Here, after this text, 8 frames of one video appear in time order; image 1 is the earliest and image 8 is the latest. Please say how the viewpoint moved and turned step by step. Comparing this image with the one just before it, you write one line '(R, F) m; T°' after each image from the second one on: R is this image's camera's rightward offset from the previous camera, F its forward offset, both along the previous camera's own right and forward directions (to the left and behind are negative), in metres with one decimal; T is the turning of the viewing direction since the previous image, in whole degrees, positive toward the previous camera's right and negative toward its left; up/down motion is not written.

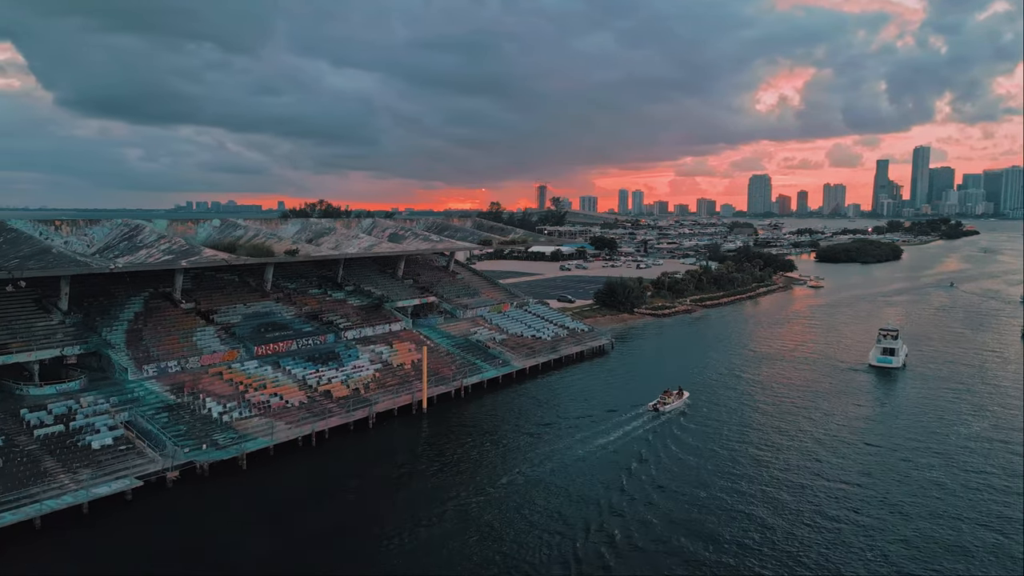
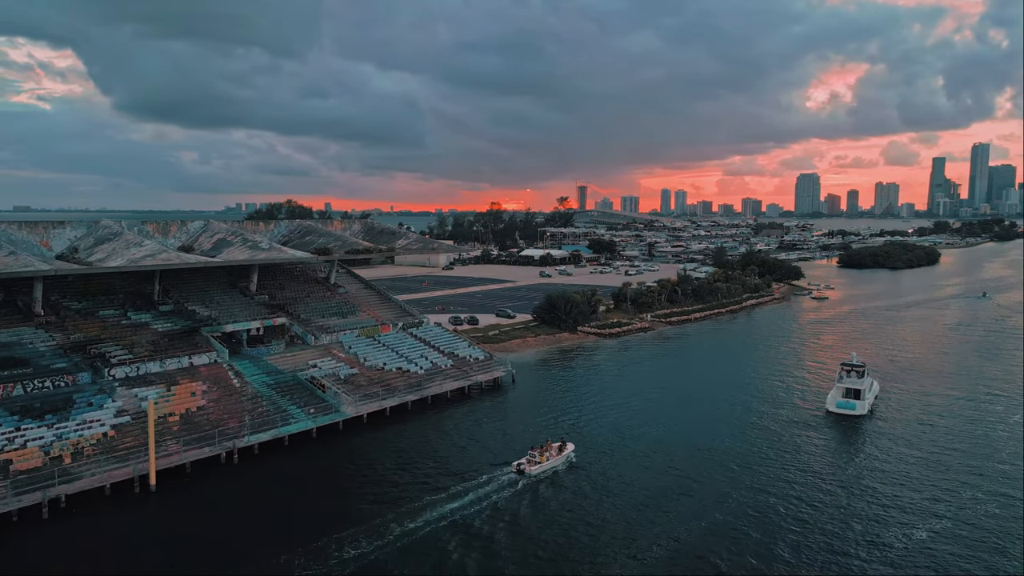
(+9.0, +9.7) m; -3°
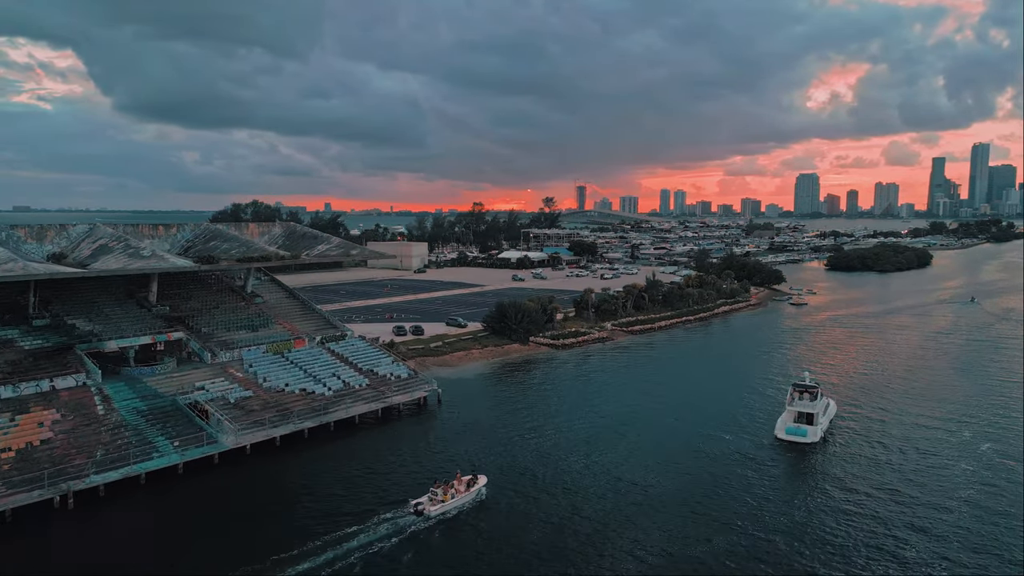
(+3.7, +3.7) m; 0°
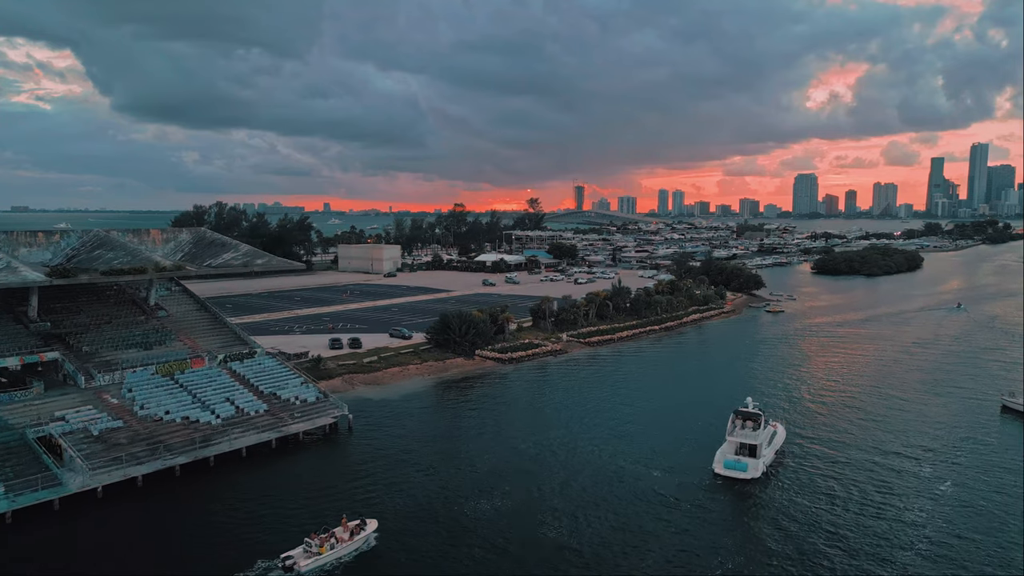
(+3.6, +3.6) m; 0°
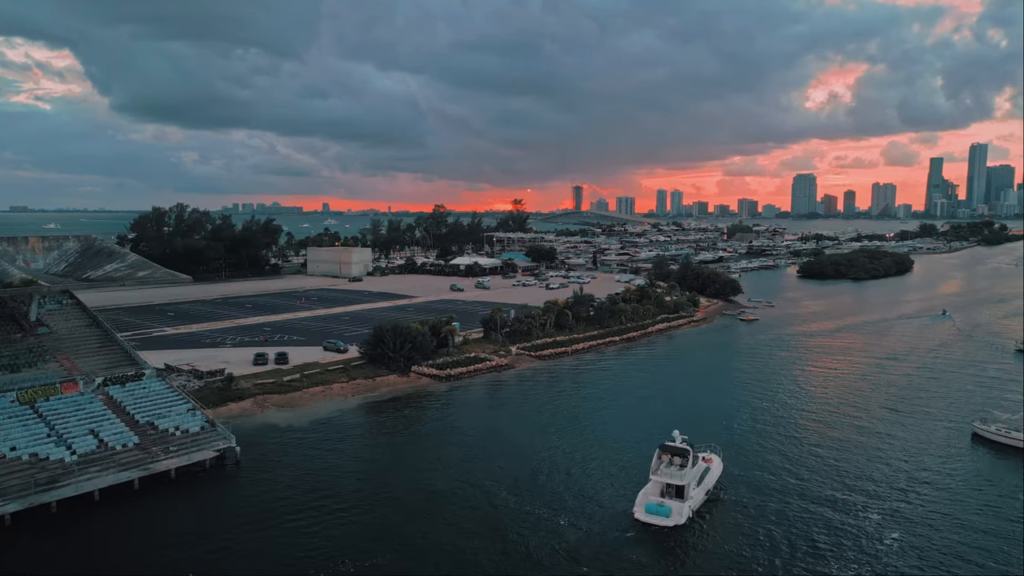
(+3.6, +3.6) m; 0°
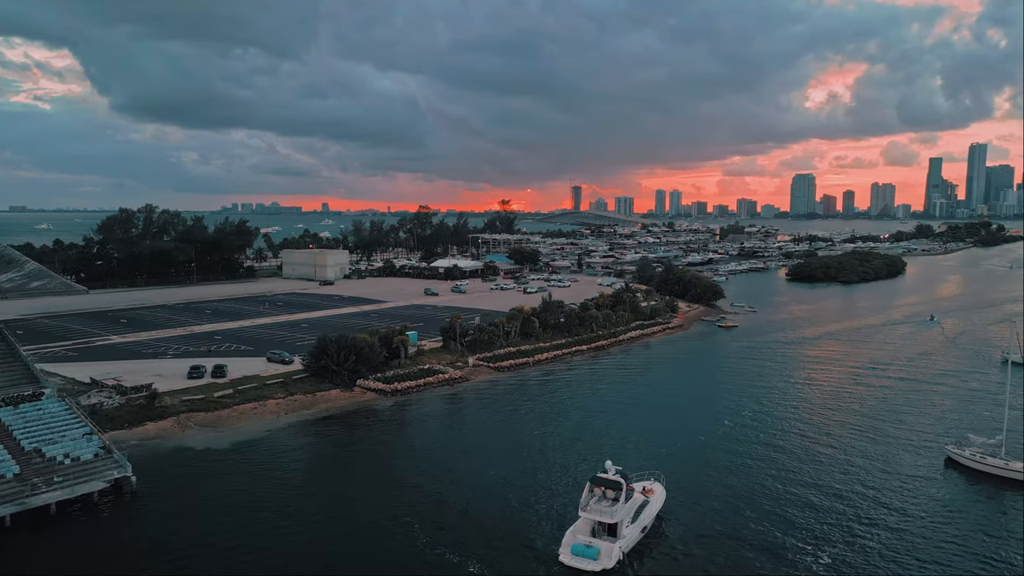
(+2.7, +2.7) m; 0°
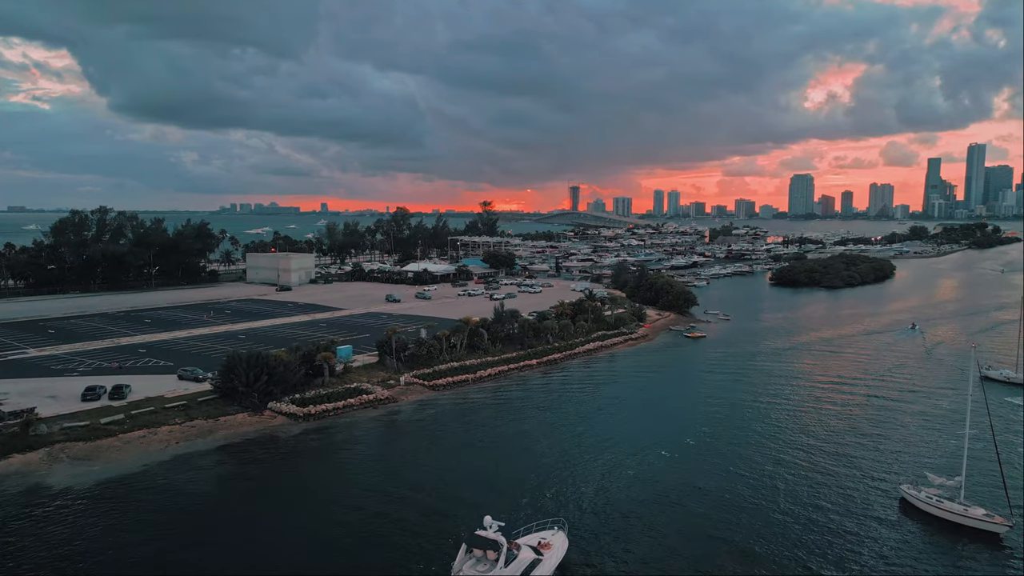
(+3.7, +3.6) m; 0°
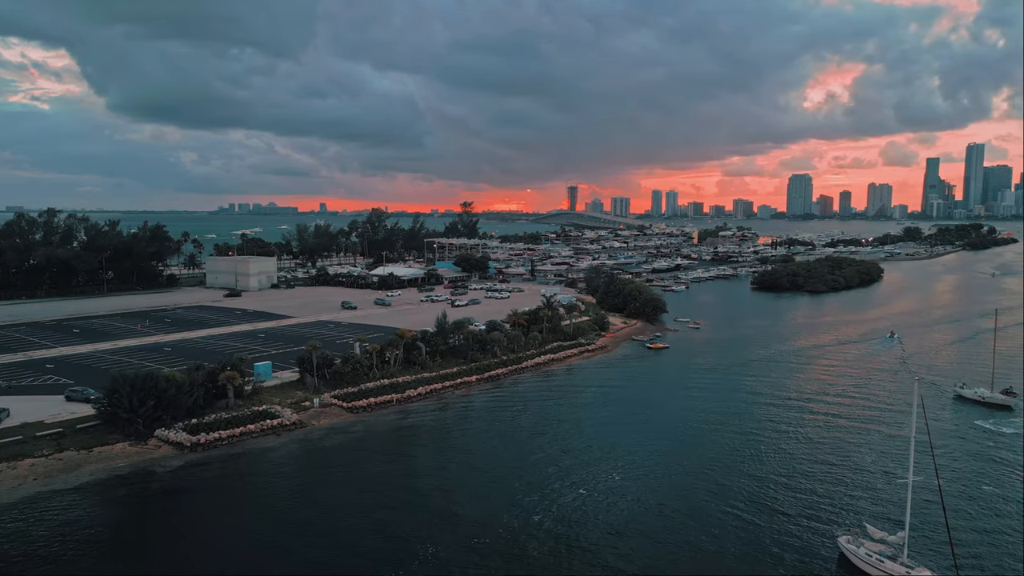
(+3.8, +3.8) m; 0°
